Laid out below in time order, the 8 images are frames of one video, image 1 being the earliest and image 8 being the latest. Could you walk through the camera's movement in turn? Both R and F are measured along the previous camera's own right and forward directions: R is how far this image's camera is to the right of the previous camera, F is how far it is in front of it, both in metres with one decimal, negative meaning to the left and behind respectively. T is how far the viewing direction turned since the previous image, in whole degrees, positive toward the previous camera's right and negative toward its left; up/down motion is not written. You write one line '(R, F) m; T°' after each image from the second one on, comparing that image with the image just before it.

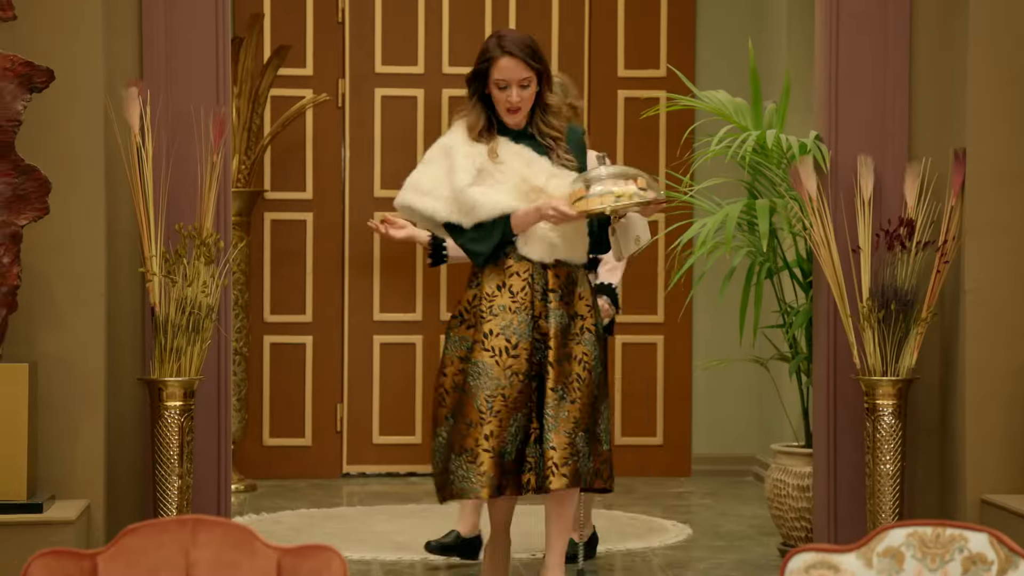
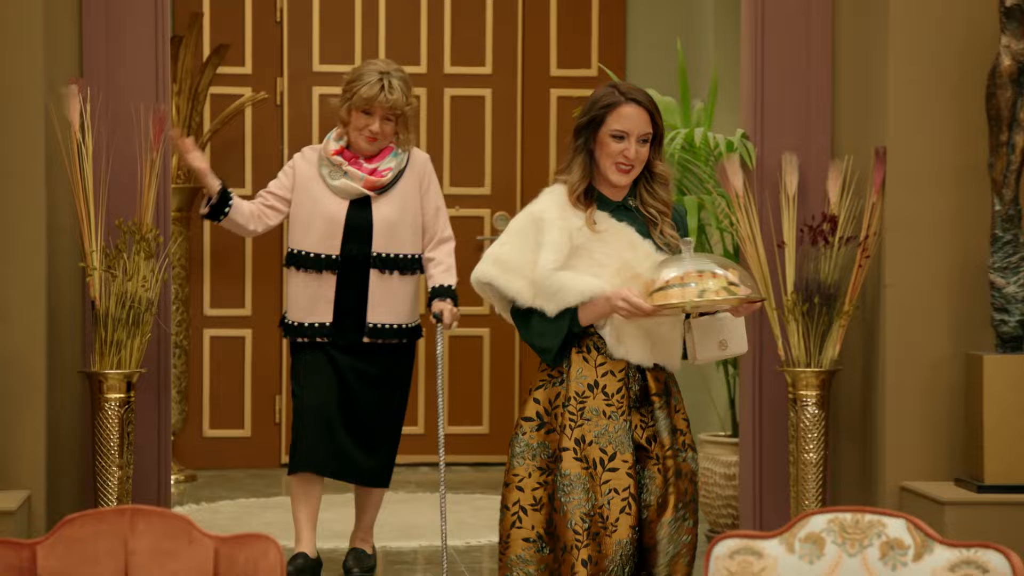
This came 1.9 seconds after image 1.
(+0.2, -0.1) m; +1°
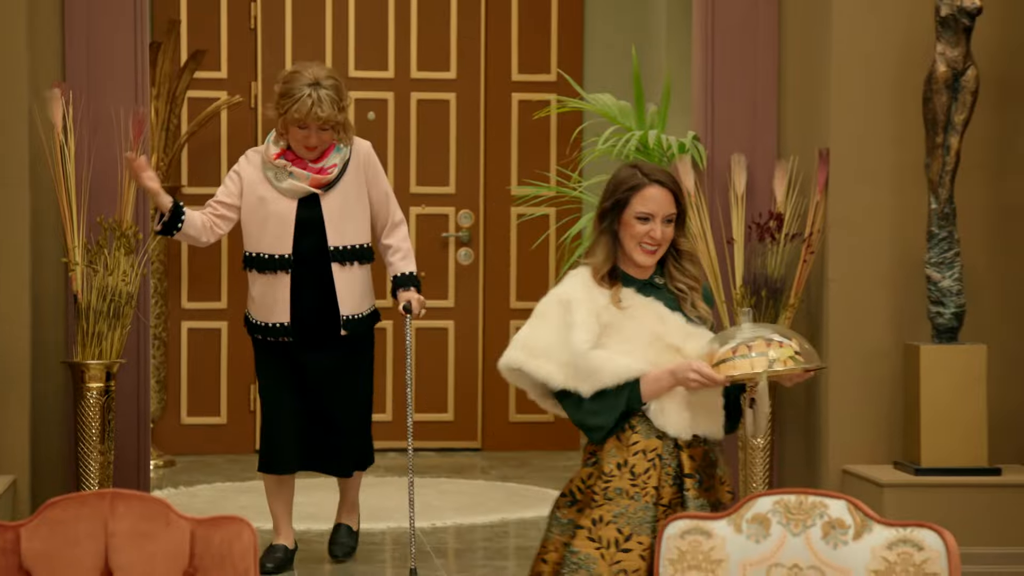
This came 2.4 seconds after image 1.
(+0.1, -0.2) m; +1°
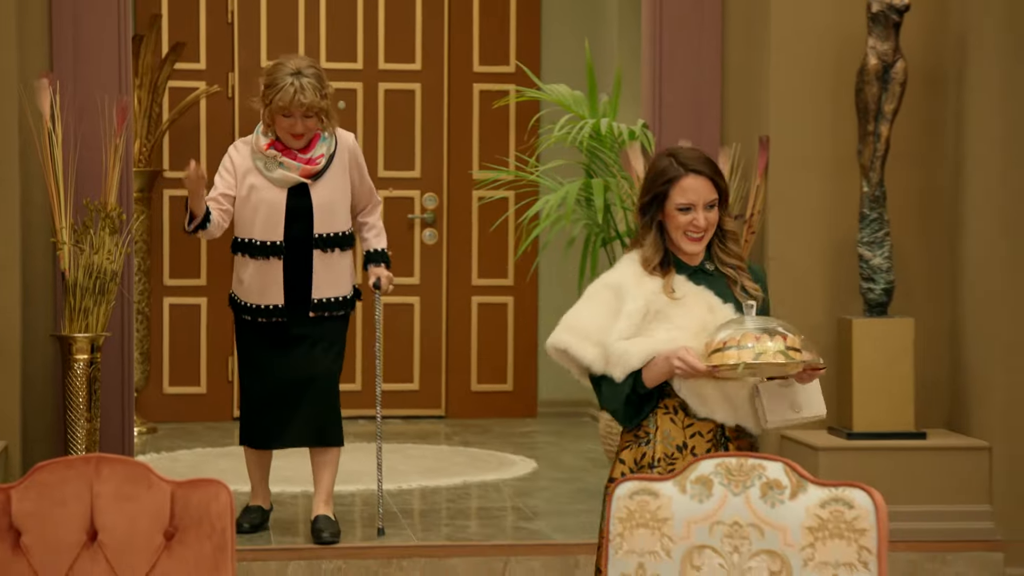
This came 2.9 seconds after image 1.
(+0.2, -0.3) m; +1°
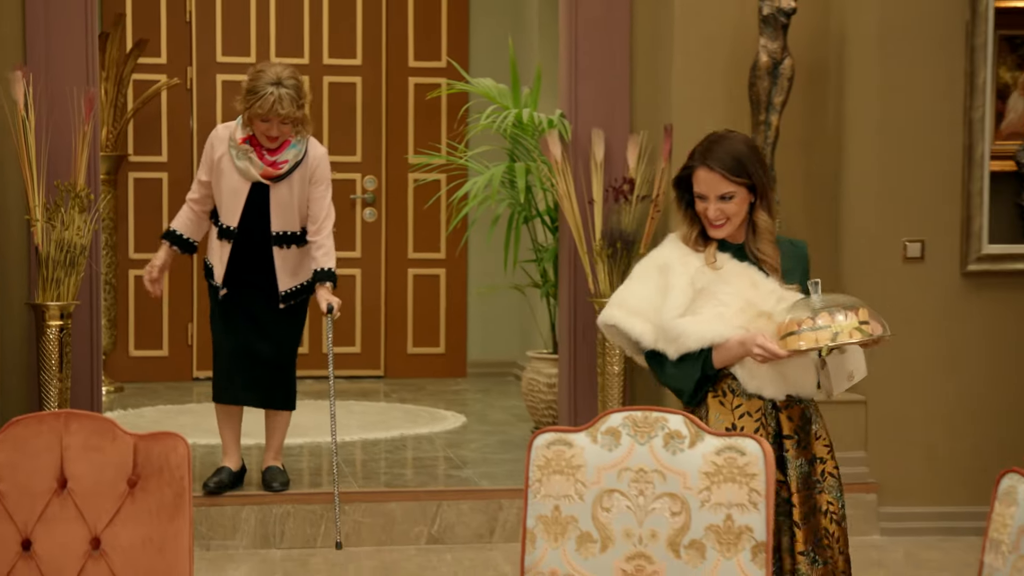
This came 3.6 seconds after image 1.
(+0.3, -0.5) m; +1°
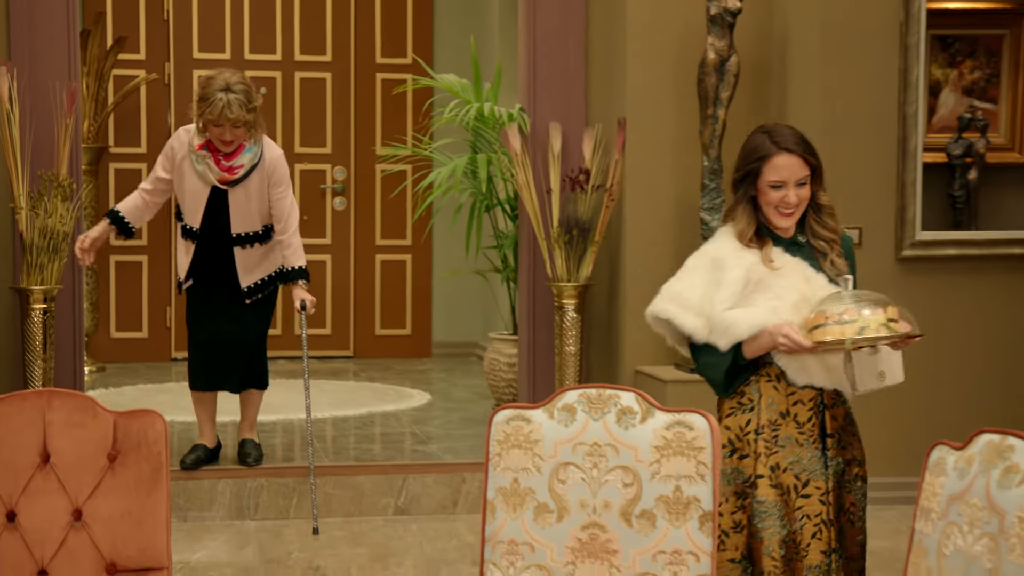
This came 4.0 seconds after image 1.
(+0.2, -0.3) m; +1°
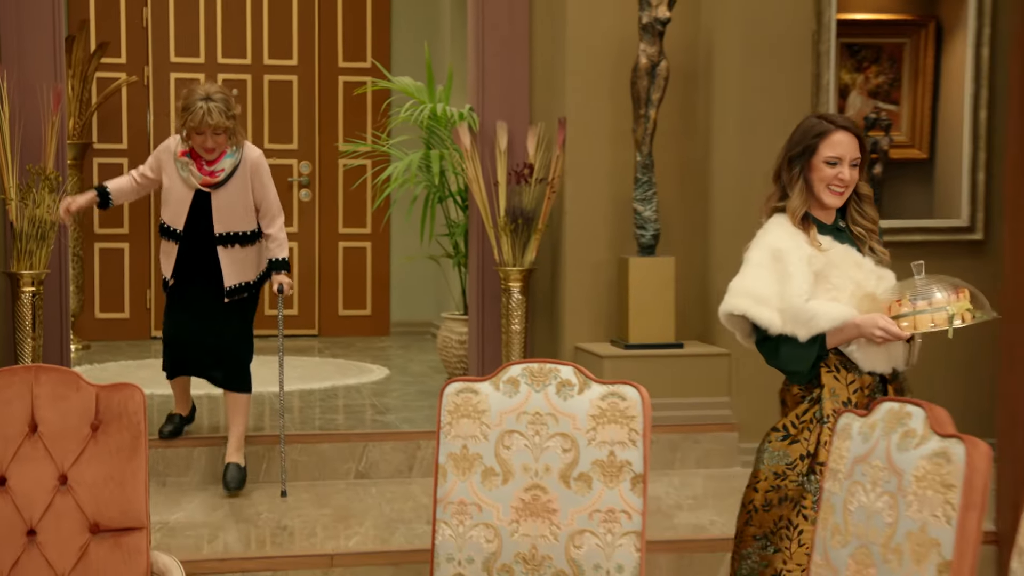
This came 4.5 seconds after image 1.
(+0.2, -0.5) m; +1°
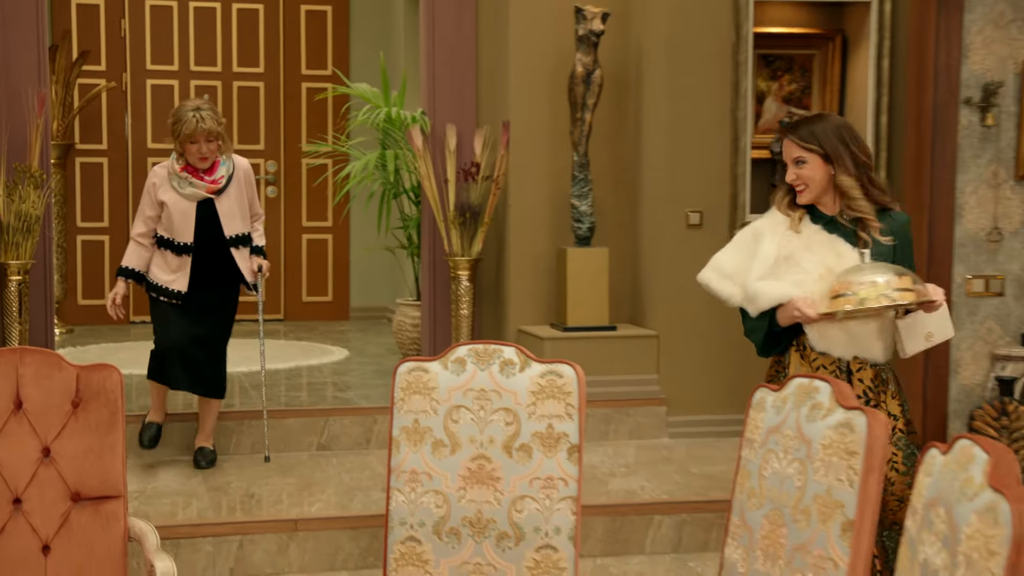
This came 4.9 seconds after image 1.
(+0.2, -0.6) m; +1°
